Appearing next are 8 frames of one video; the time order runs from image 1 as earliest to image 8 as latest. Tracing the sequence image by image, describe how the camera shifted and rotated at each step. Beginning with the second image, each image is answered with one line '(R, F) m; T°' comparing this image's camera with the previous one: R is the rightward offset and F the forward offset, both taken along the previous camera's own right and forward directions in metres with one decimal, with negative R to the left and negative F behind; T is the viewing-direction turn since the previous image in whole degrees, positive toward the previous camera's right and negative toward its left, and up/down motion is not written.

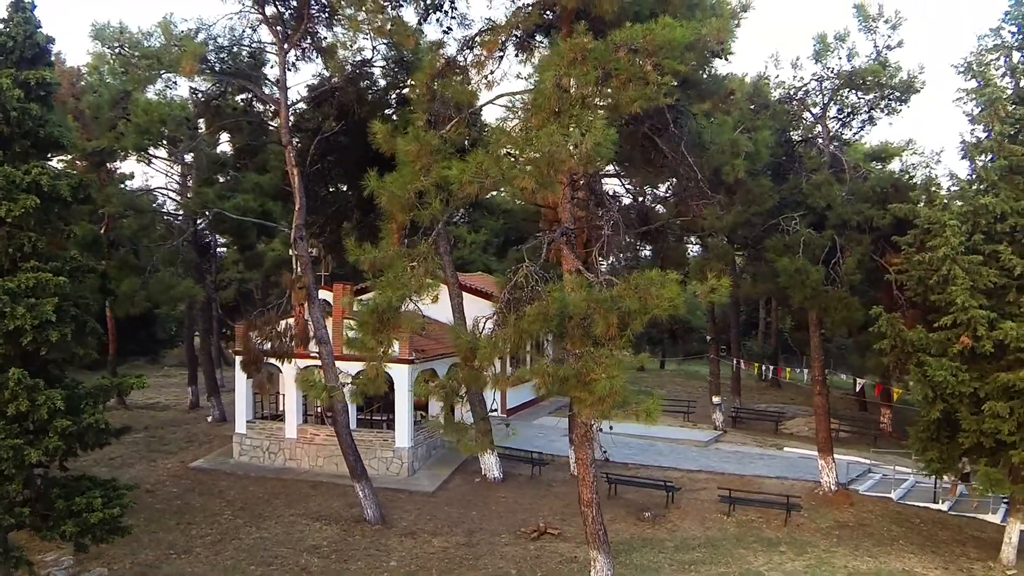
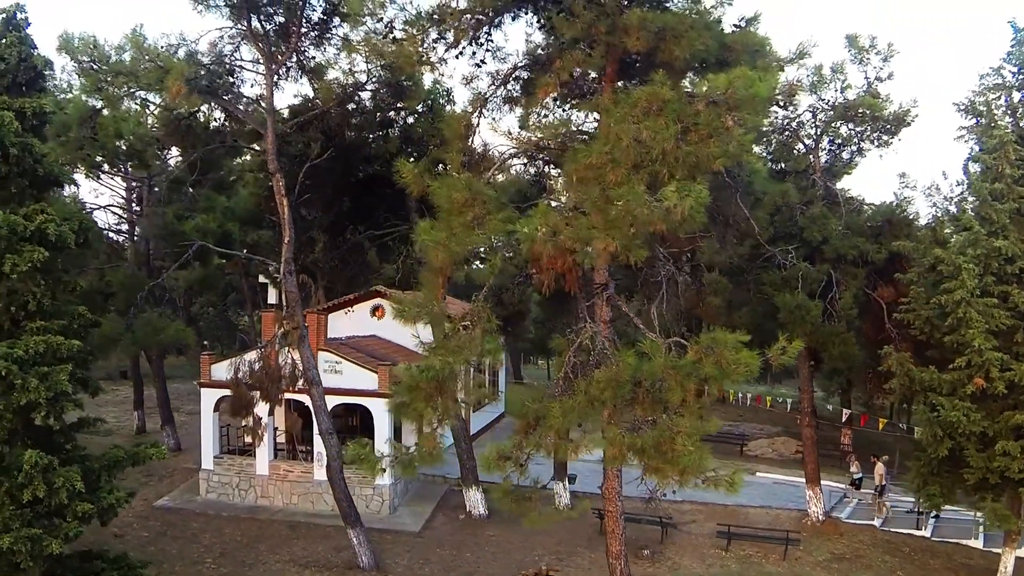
(-1.5, +0.6) m; +6°
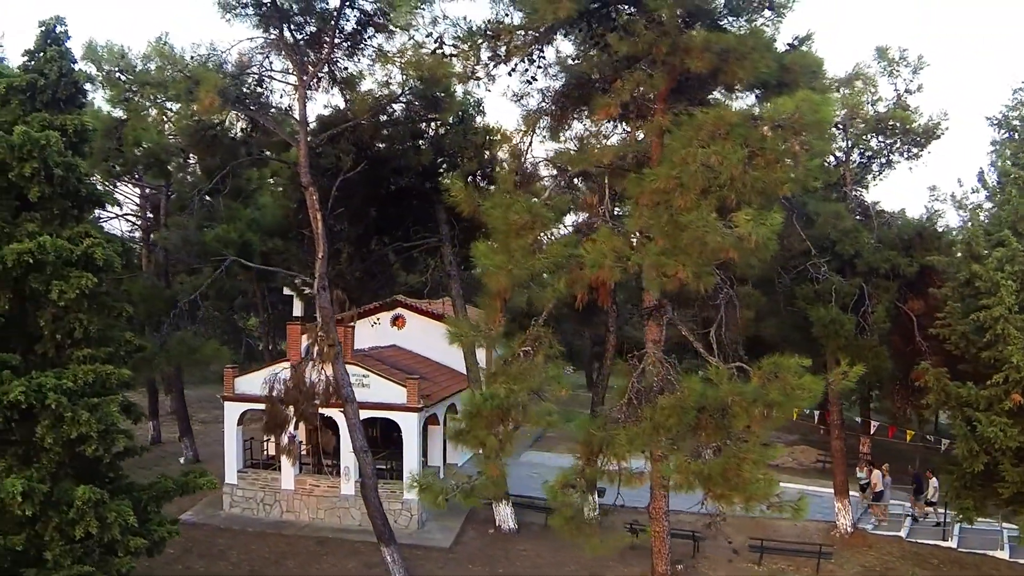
(-0.7, +0.1) m; +1°
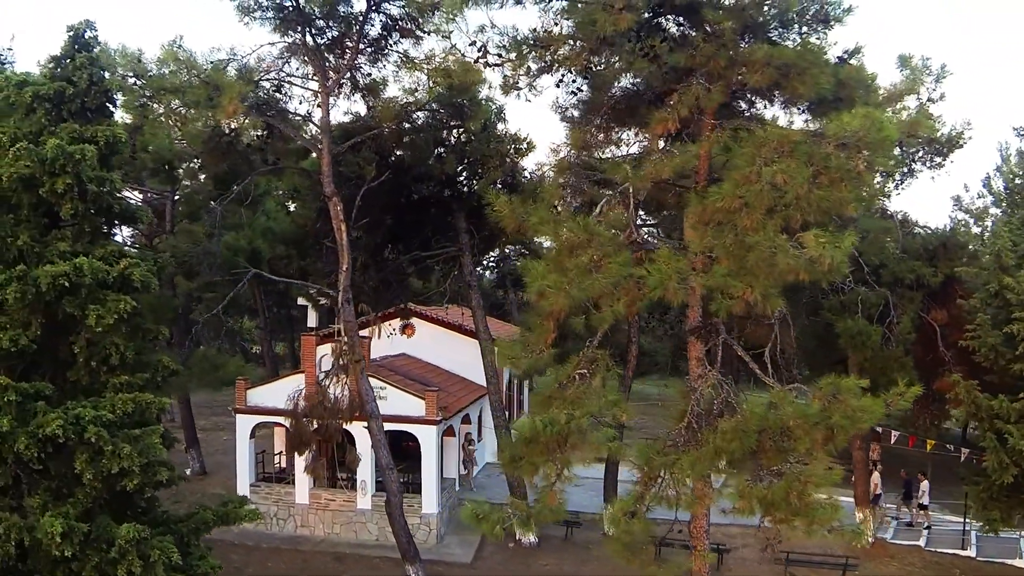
(-0.7, +0.2) m; +1°
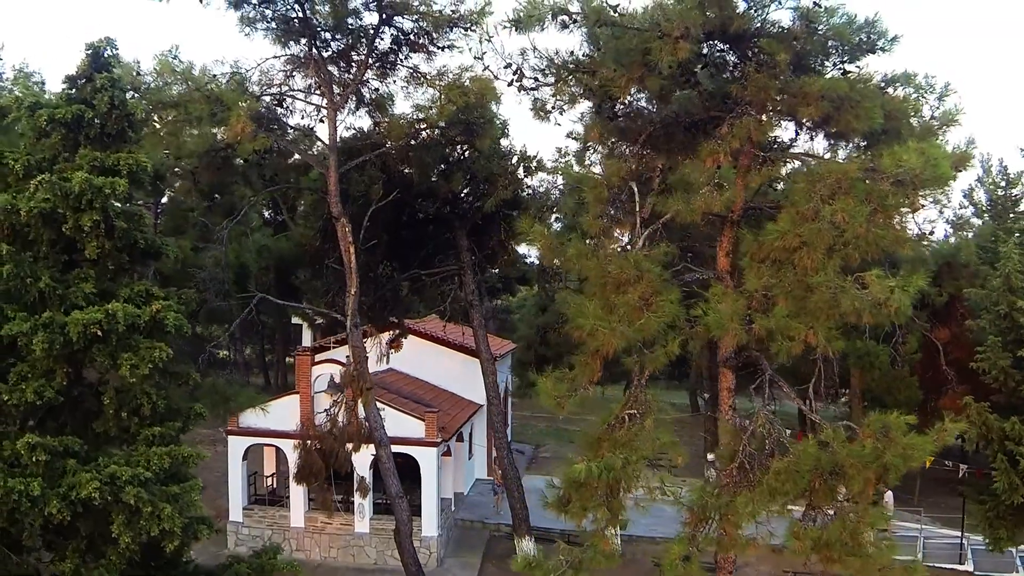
(-0.8, +0.3) m; +3°
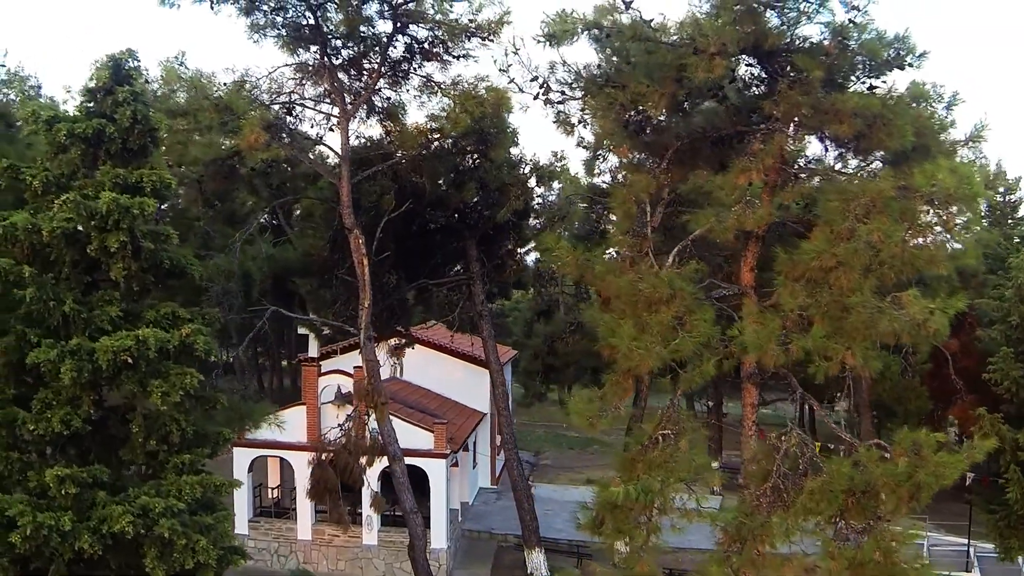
(-0.4, +0.1) m; +1°
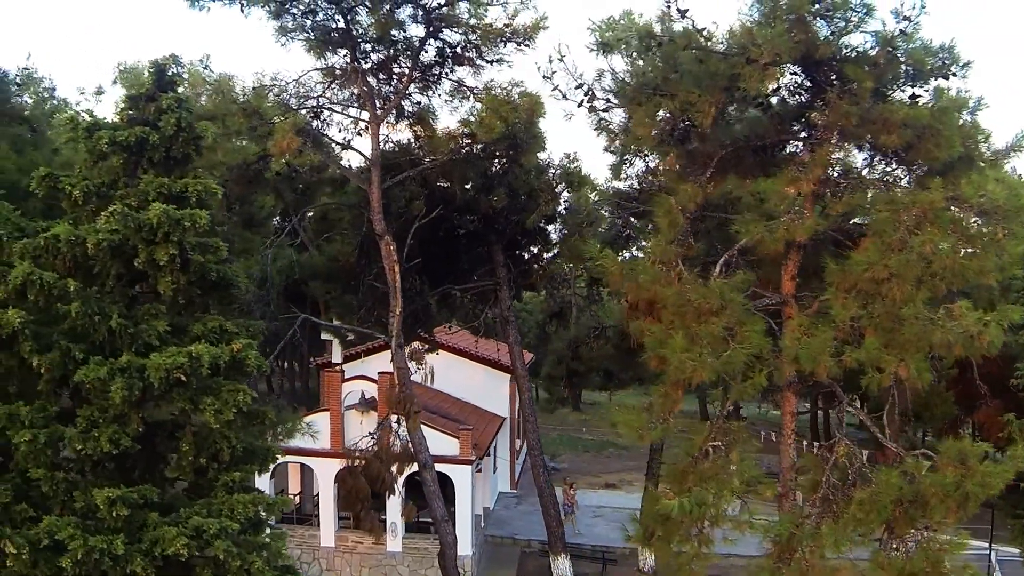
(-0.5, 0.0) m; 0°
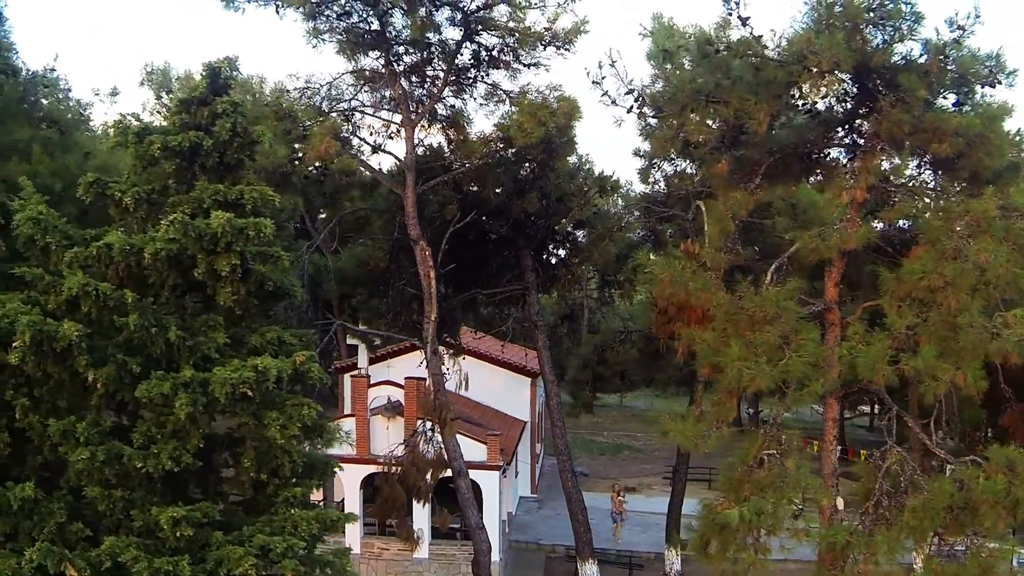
(-0.5, 0.0) m; 0°
